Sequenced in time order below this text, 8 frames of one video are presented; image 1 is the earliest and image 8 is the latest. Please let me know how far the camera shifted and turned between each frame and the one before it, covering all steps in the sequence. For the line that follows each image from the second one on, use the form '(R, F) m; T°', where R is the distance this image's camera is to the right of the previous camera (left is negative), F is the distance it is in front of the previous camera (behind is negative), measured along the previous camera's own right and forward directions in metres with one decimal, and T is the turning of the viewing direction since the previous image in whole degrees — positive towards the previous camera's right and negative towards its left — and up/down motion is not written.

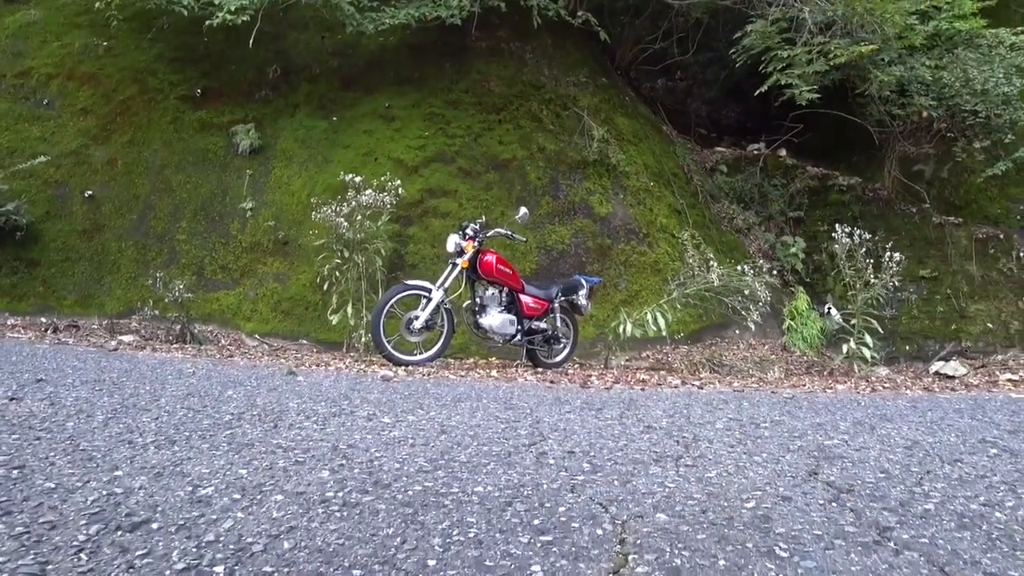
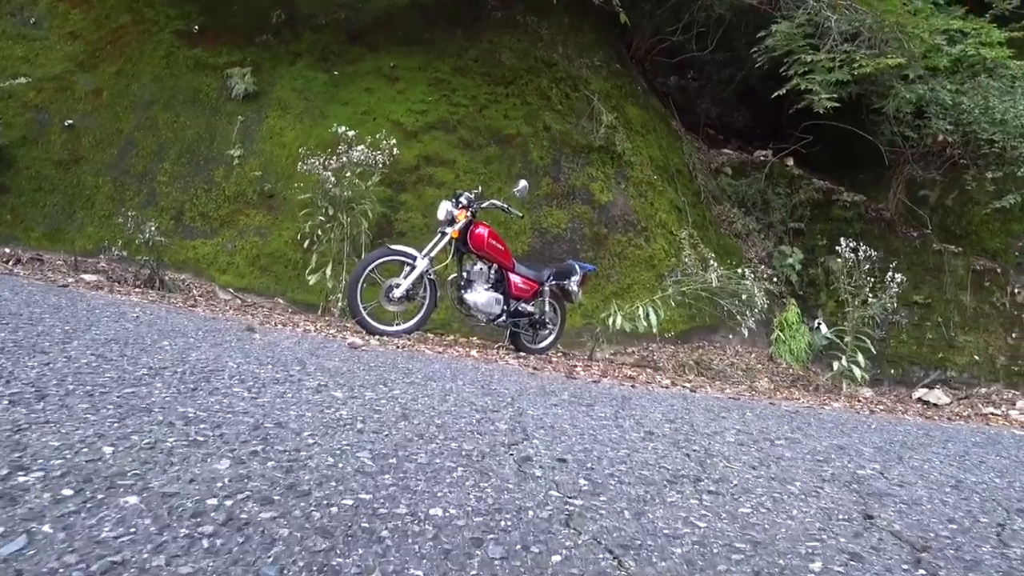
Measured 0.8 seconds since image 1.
(0.0, +0.2) m; +1°
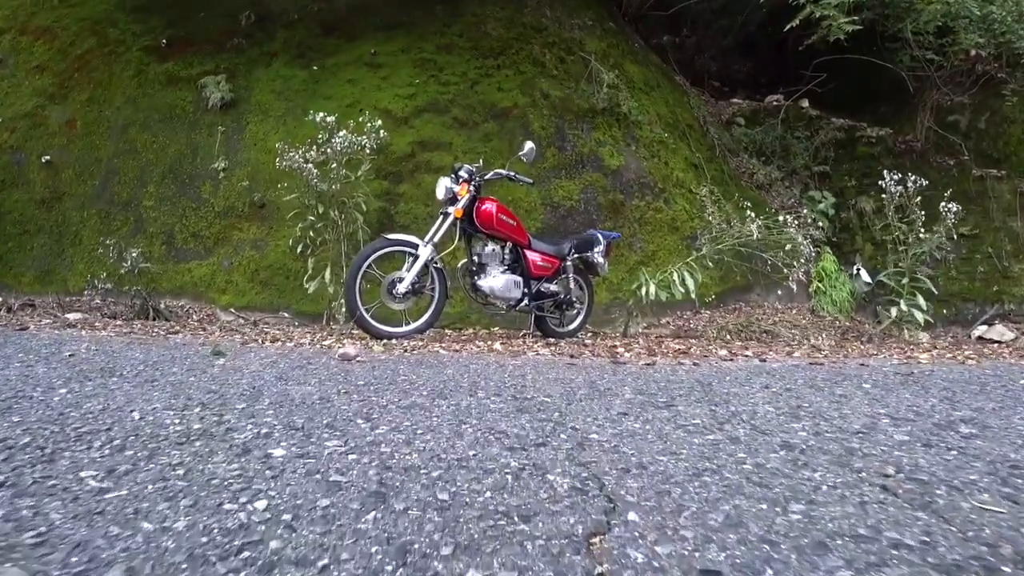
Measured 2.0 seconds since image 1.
(0.0, +0.4) m; -2°
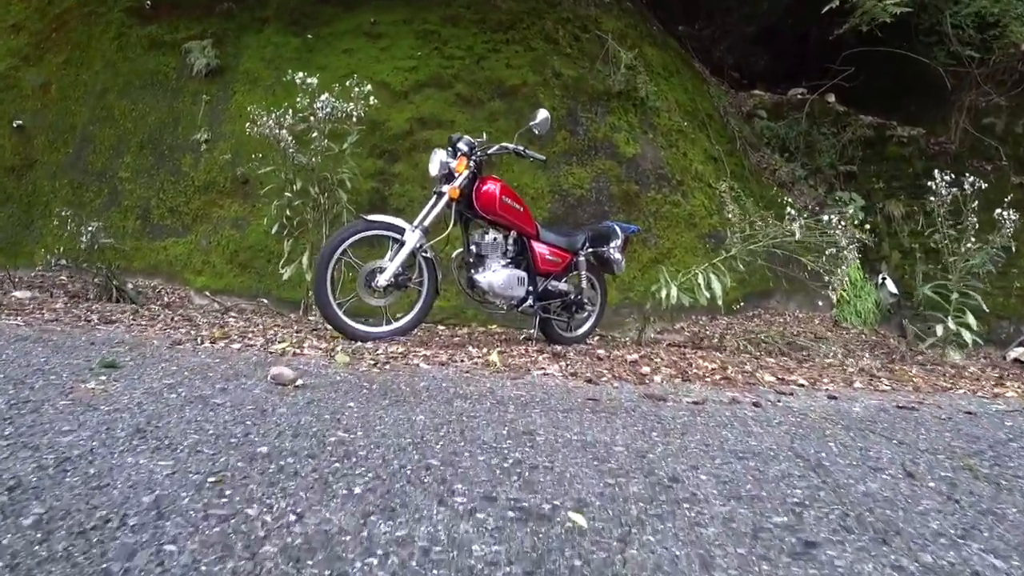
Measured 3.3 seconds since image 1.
(0.0, +0.5) m; 0°
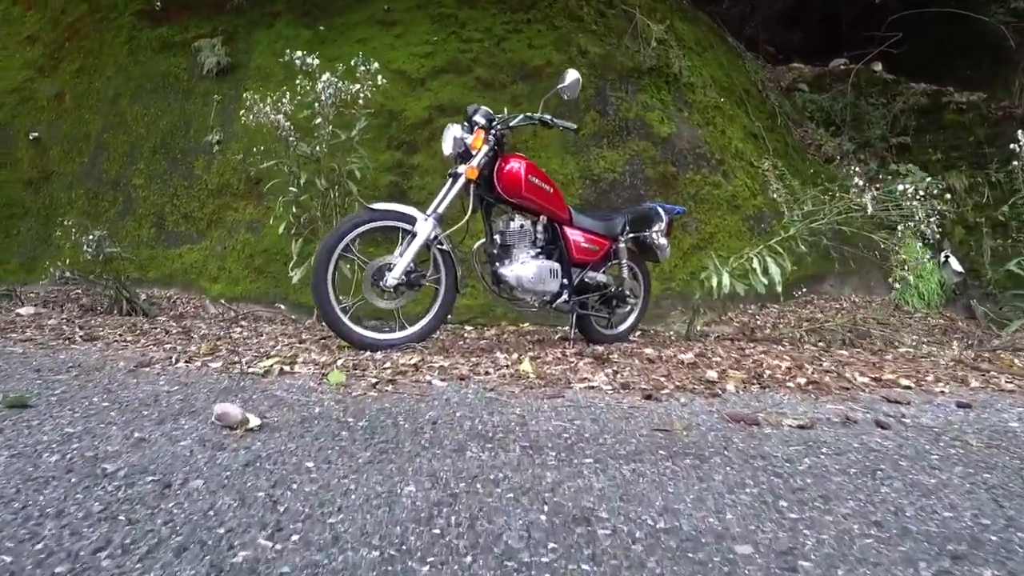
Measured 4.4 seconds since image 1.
(0.0, +0.4) m; -3°
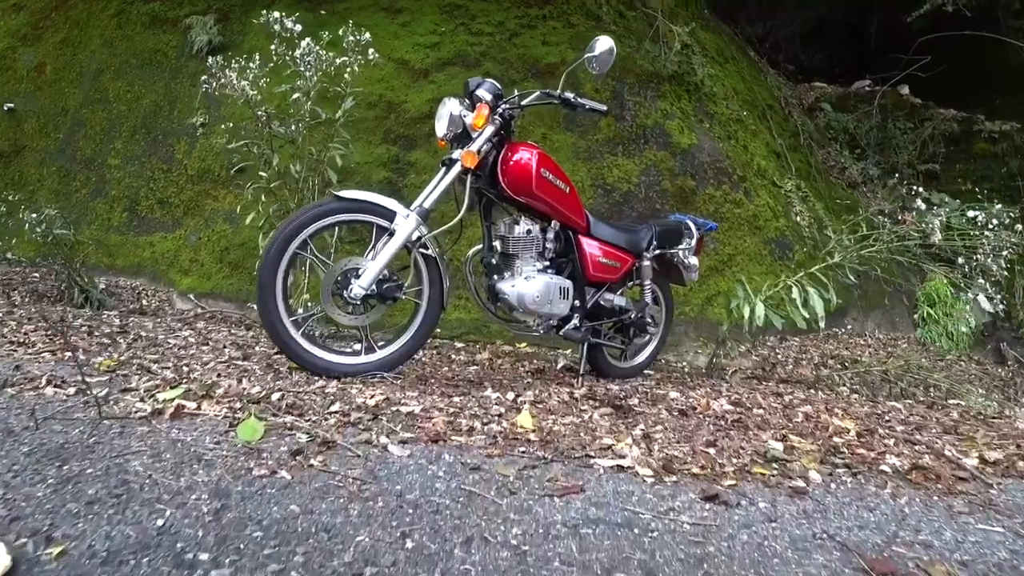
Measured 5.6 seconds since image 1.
(0.0, +0.4) m; 0°
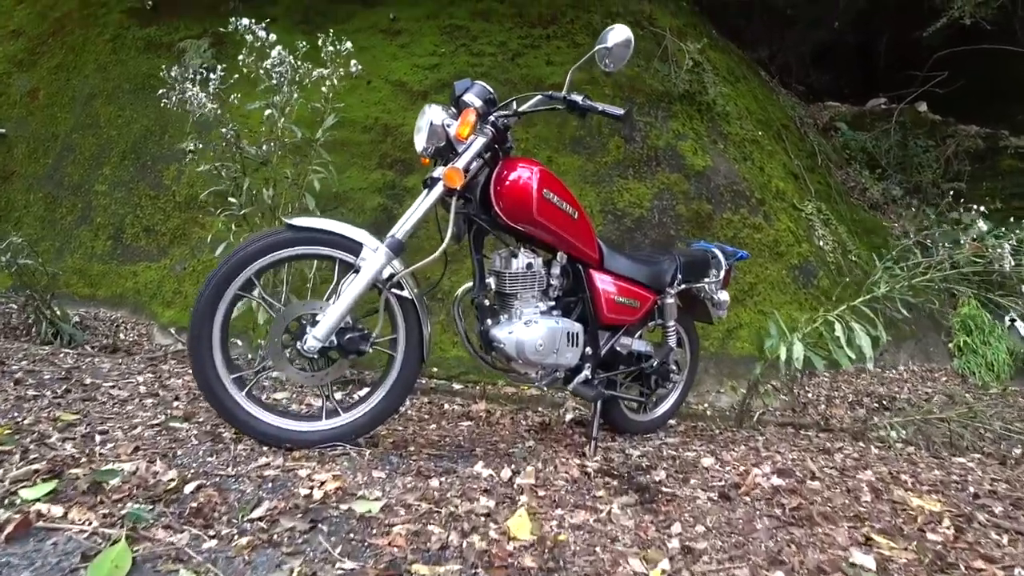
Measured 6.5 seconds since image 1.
(0.0, +0.3) m; -1°
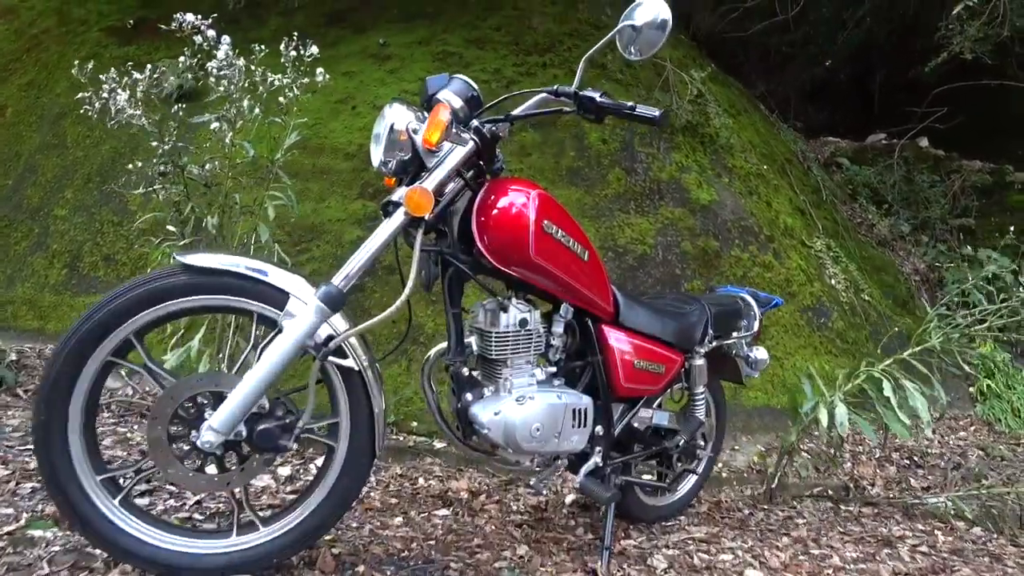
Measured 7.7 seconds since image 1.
(0.0, +0.4) m; +1°
